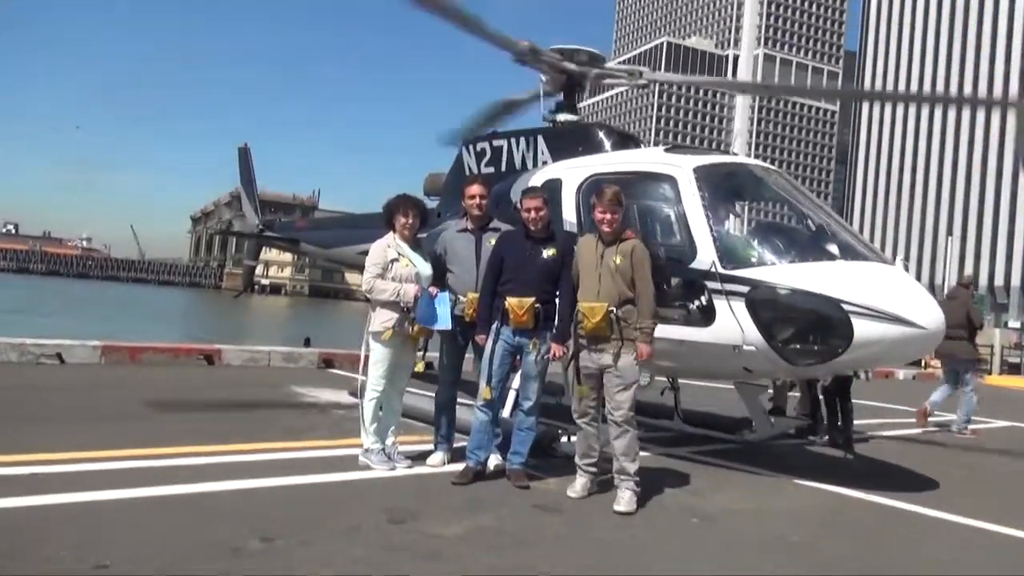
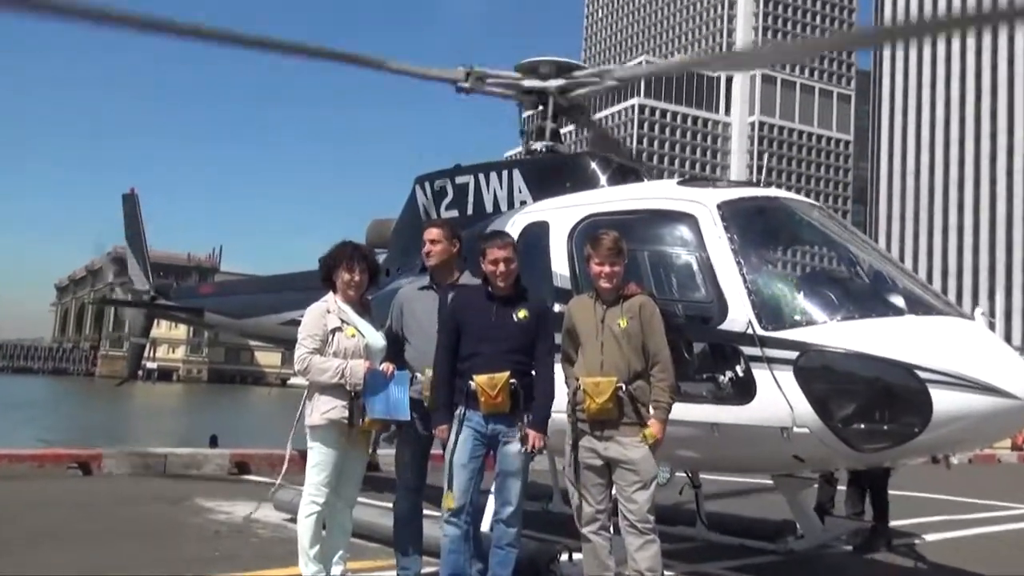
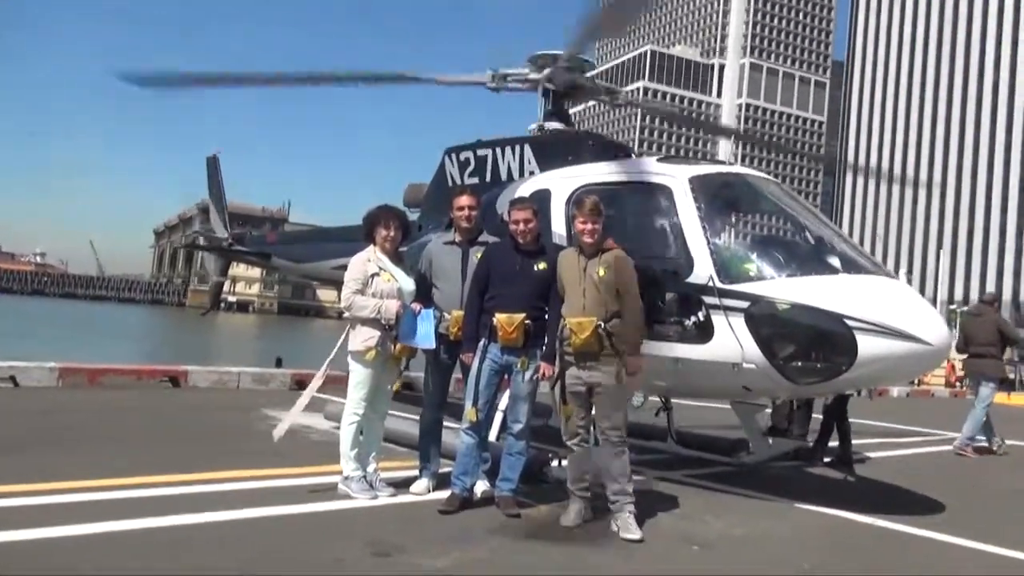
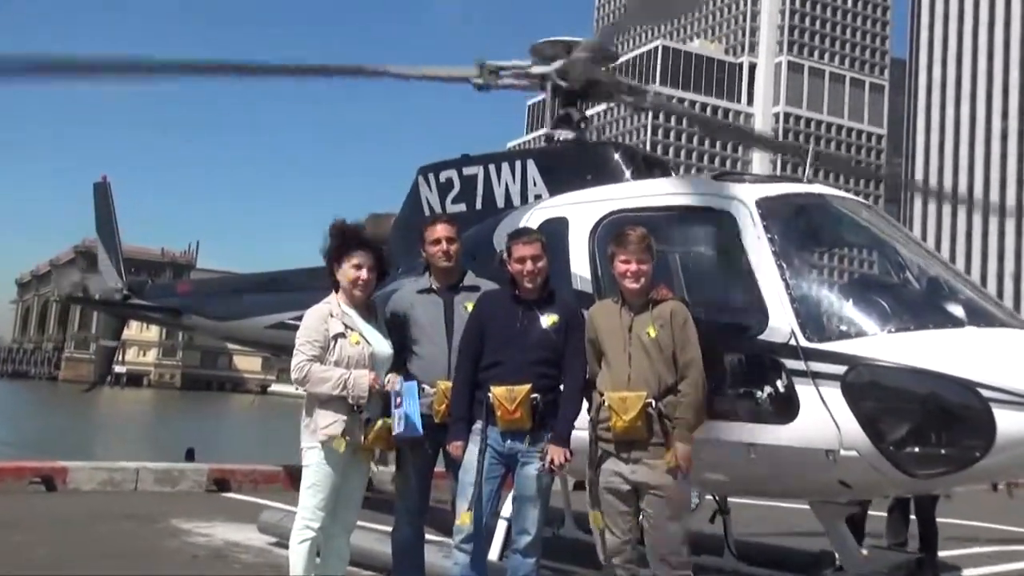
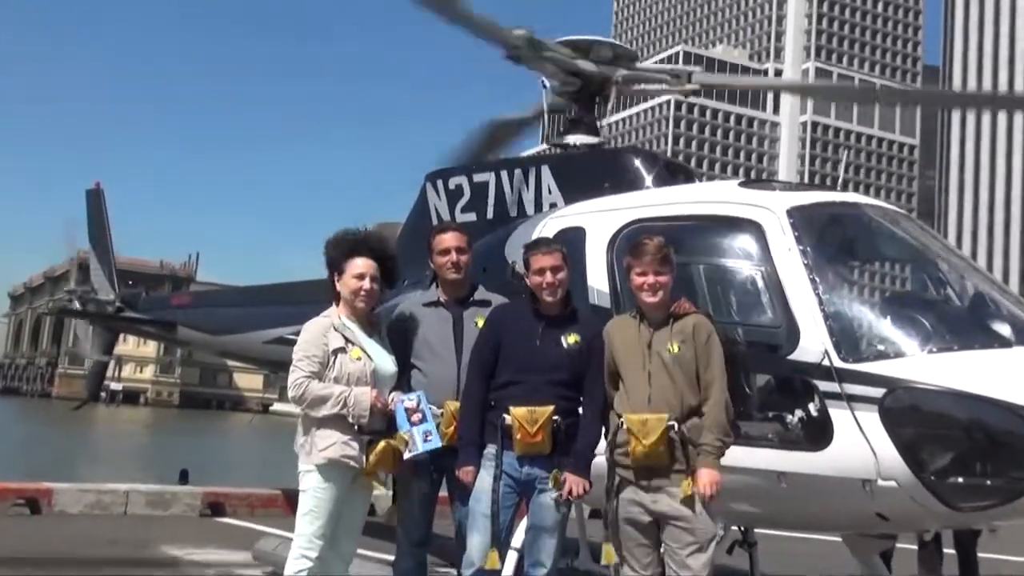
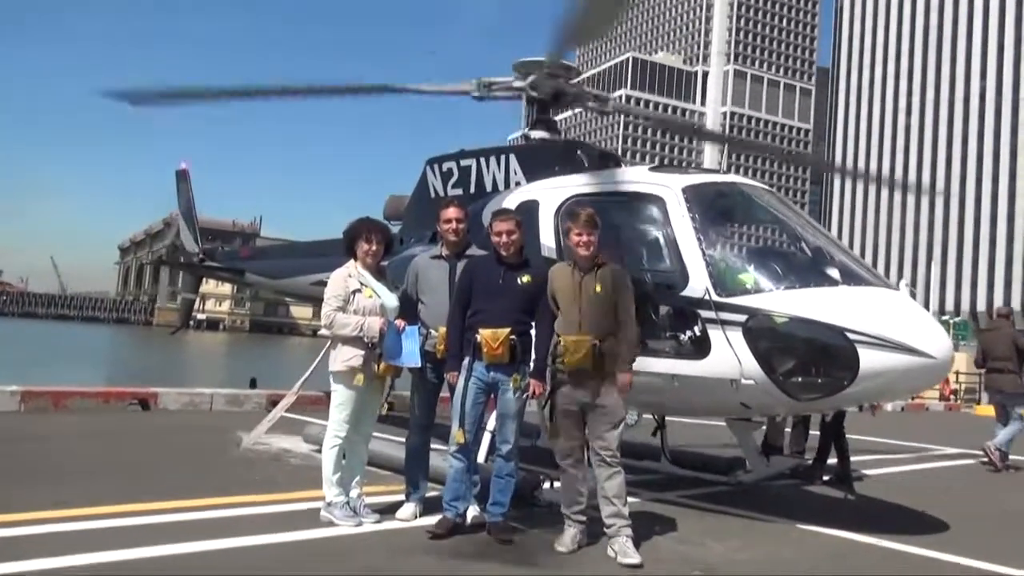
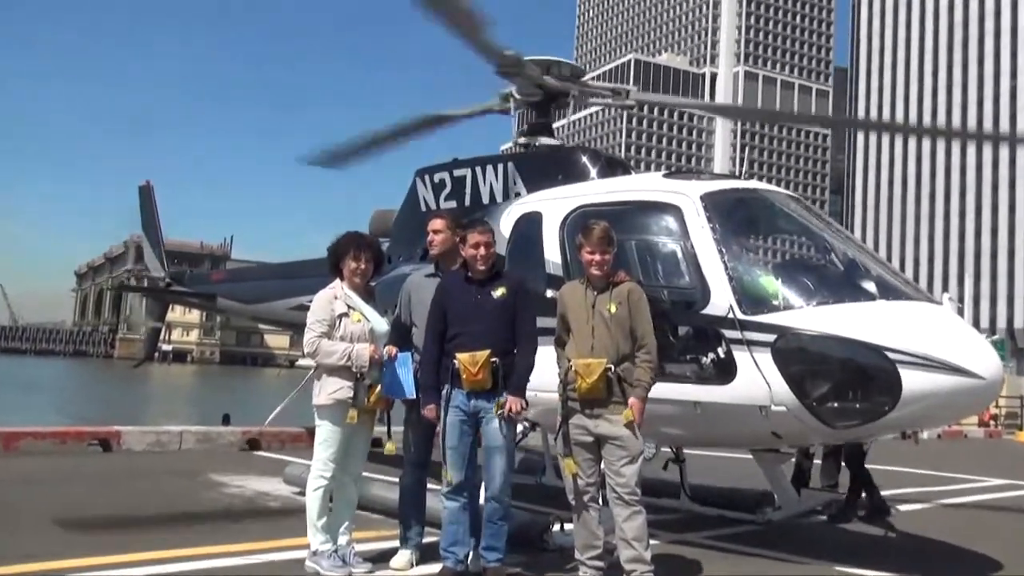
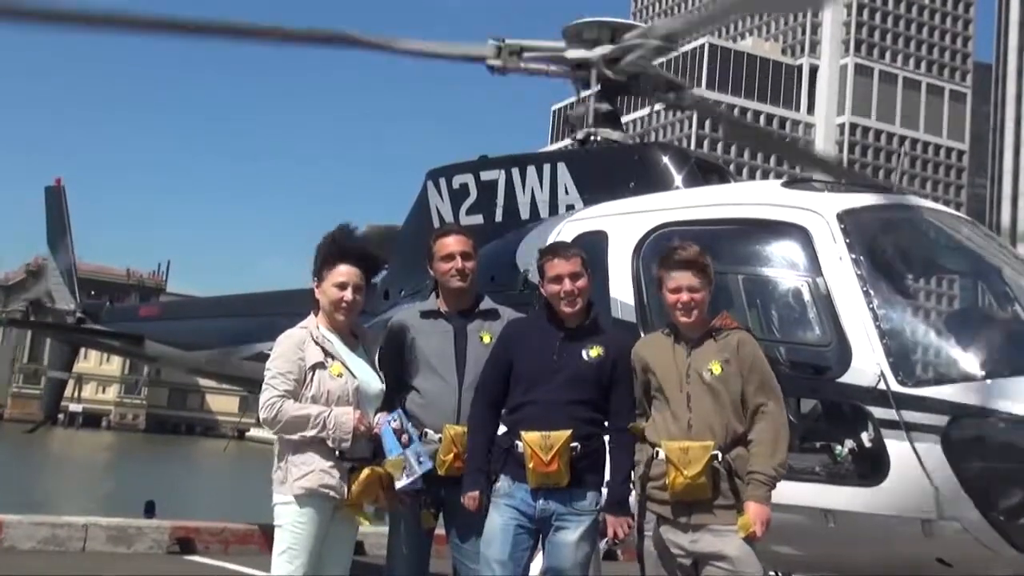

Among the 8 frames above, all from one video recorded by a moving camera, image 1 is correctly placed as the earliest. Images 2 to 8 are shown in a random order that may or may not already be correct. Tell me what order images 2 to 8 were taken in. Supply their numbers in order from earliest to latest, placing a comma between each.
3, 6, 7, 2, 4, 5, 8
